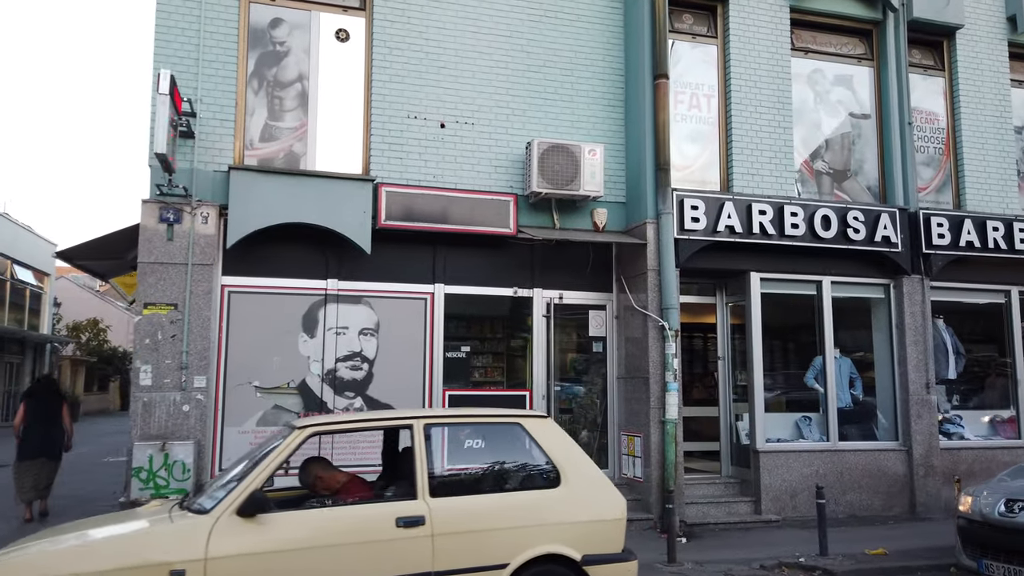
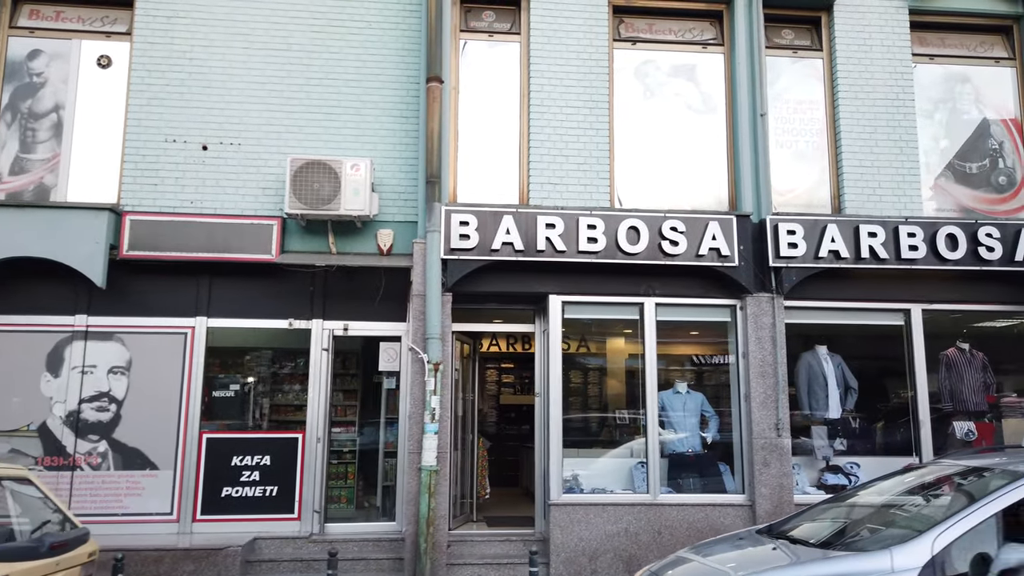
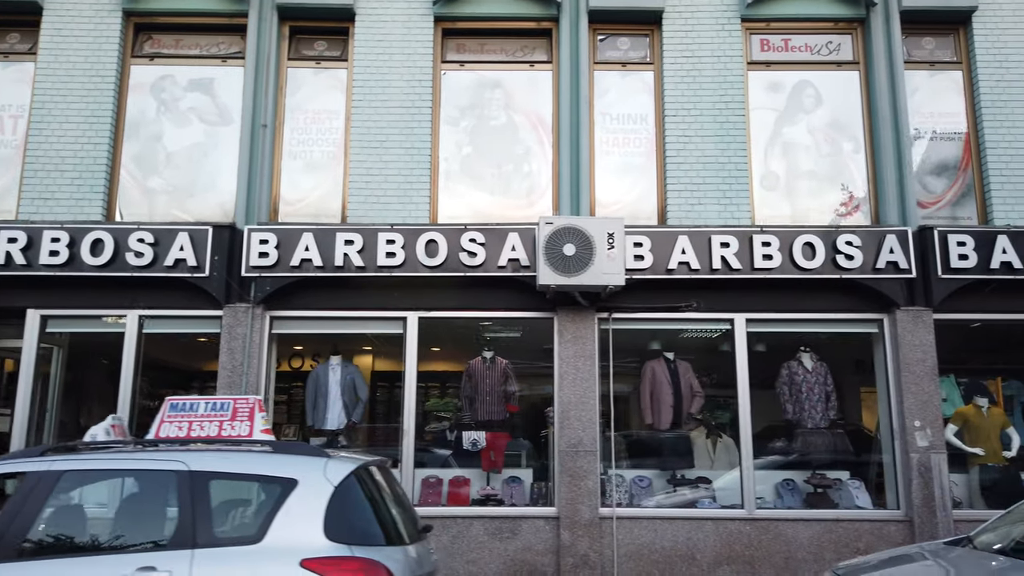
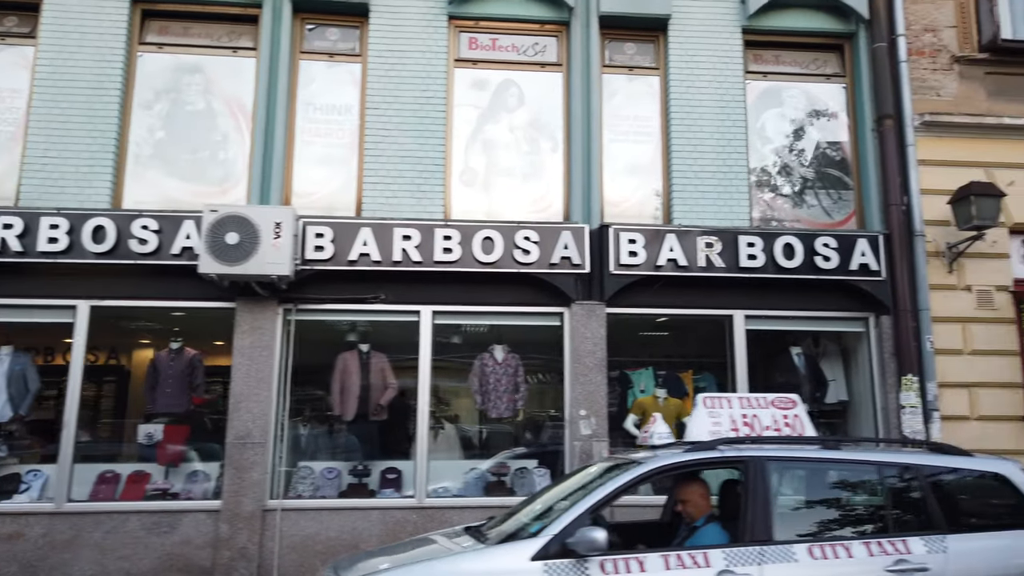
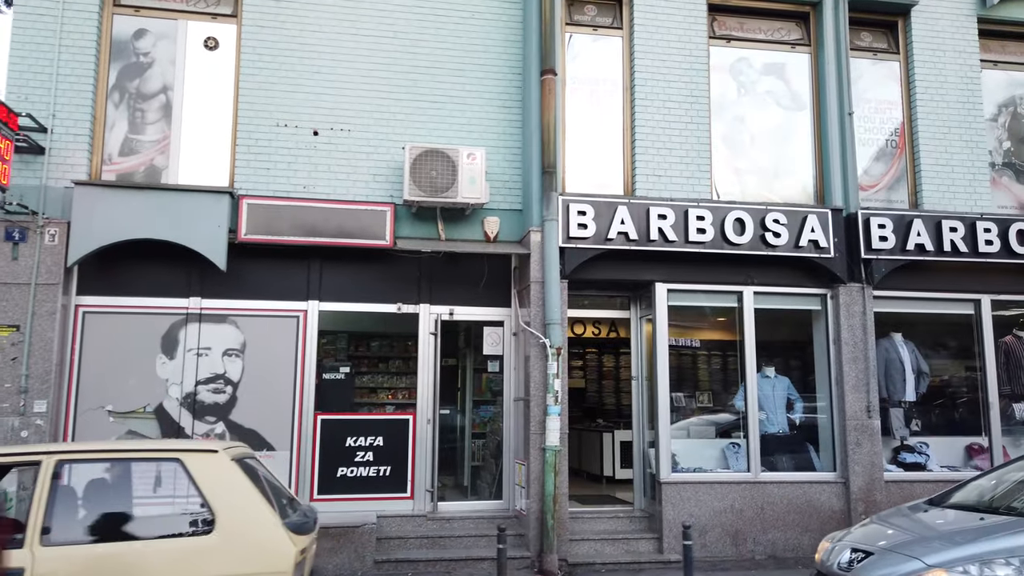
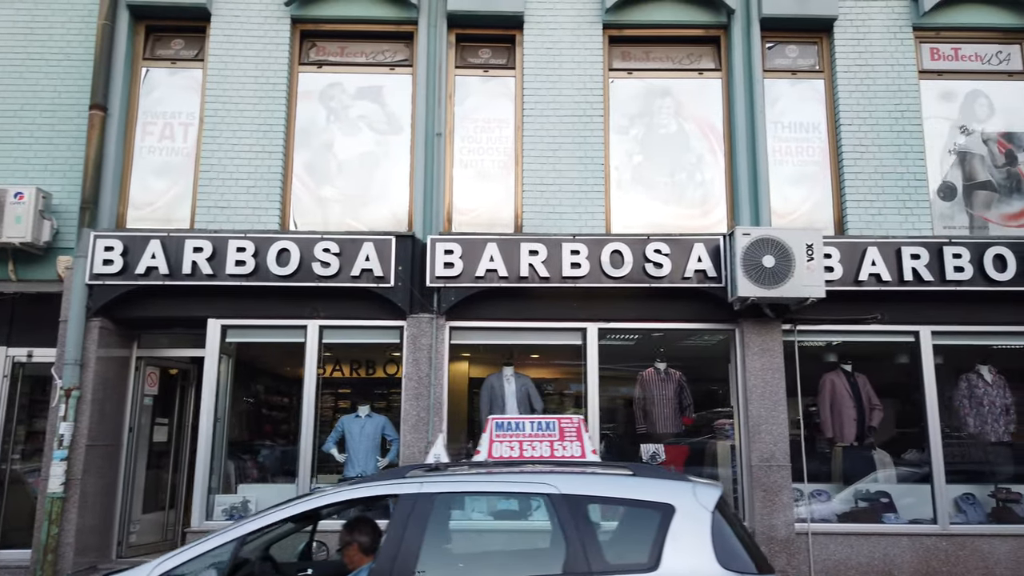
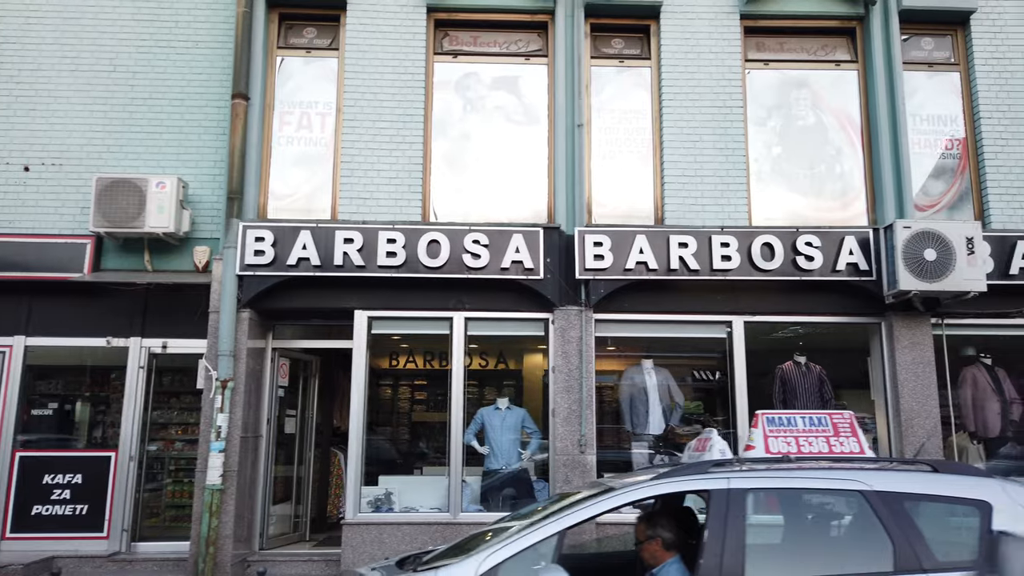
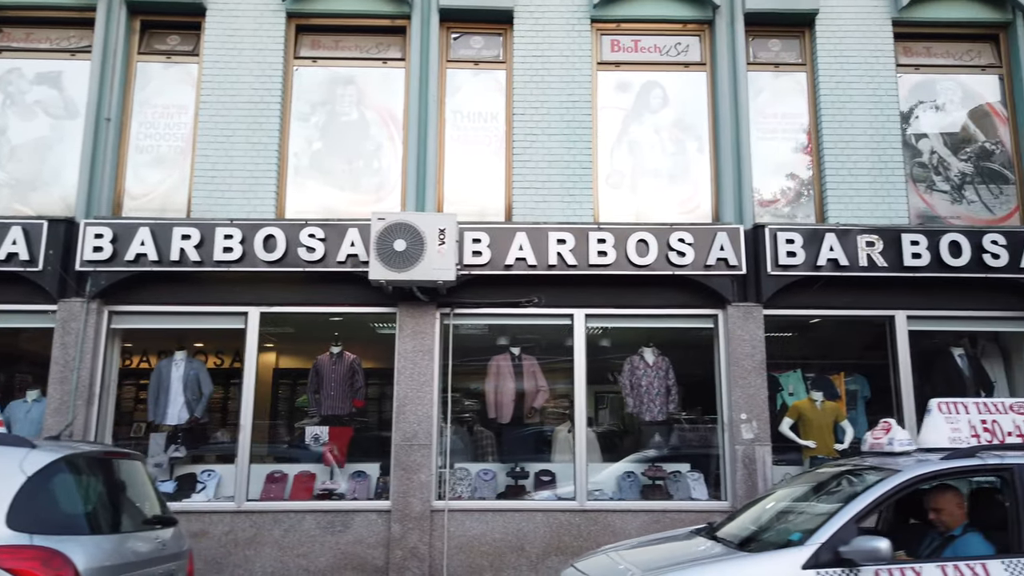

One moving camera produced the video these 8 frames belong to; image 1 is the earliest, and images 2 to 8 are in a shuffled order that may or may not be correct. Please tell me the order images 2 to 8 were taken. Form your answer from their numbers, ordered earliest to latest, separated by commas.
5, 2, 7, 6, 3, 8, 4
